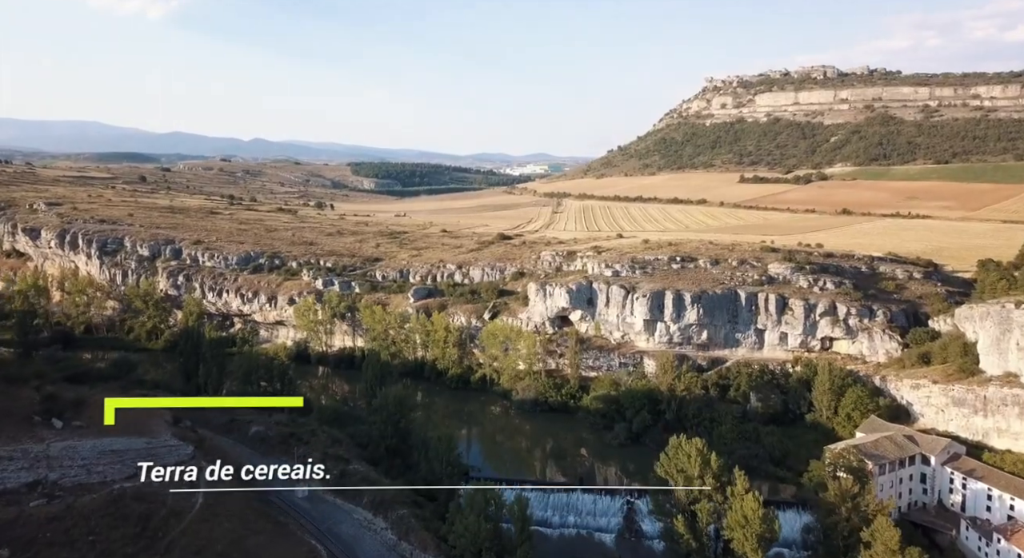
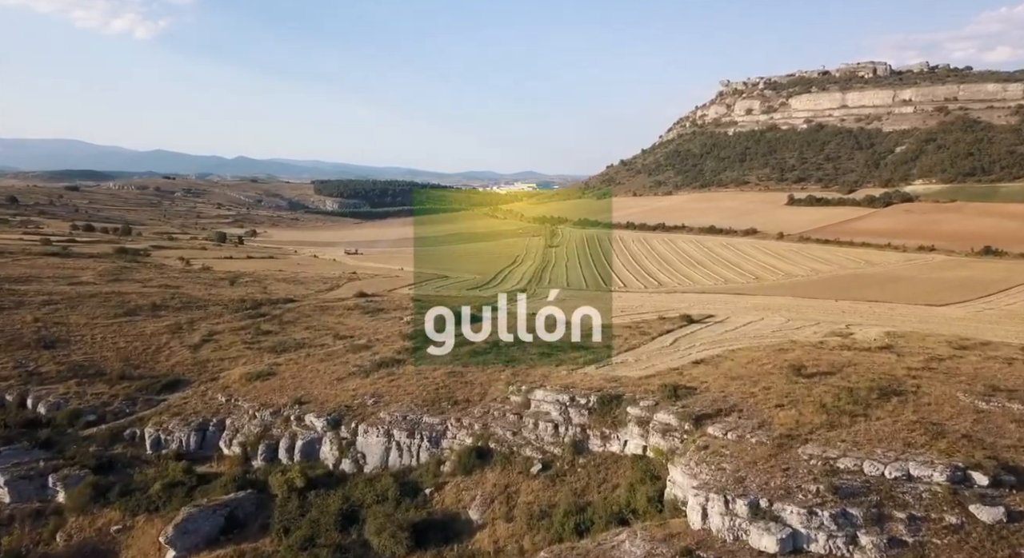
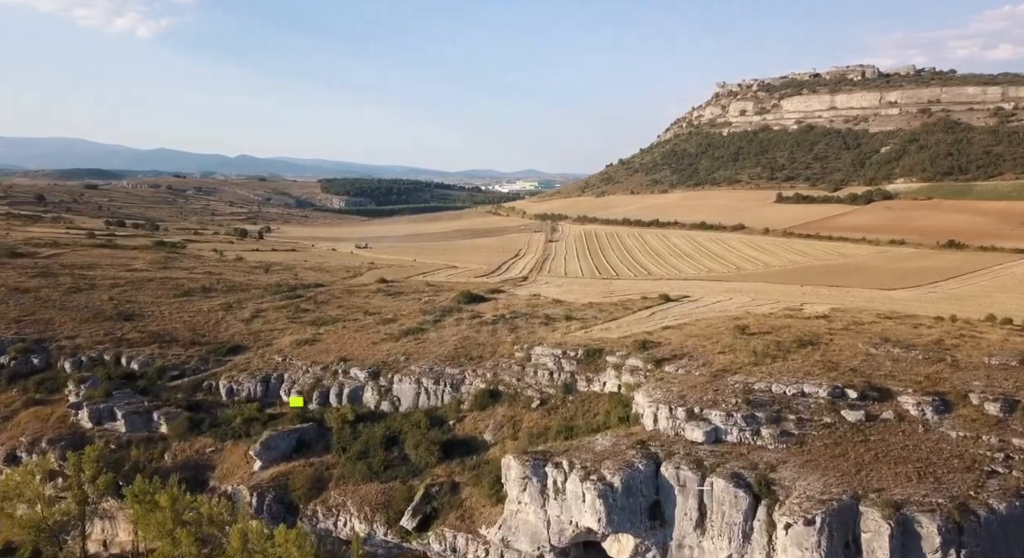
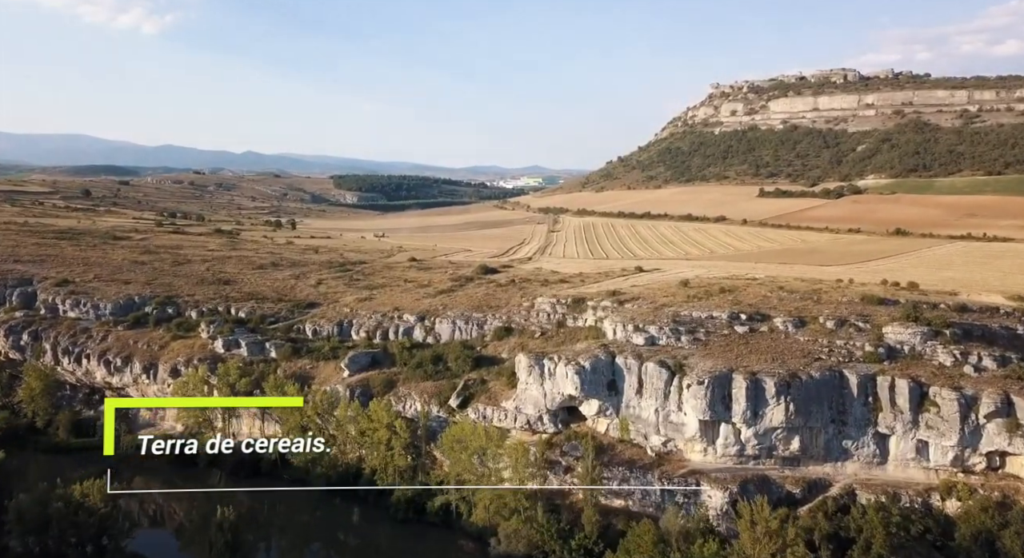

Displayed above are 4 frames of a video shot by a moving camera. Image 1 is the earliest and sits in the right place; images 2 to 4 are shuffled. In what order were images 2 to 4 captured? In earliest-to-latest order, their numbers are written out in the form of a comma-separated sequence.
4, 3, 2
